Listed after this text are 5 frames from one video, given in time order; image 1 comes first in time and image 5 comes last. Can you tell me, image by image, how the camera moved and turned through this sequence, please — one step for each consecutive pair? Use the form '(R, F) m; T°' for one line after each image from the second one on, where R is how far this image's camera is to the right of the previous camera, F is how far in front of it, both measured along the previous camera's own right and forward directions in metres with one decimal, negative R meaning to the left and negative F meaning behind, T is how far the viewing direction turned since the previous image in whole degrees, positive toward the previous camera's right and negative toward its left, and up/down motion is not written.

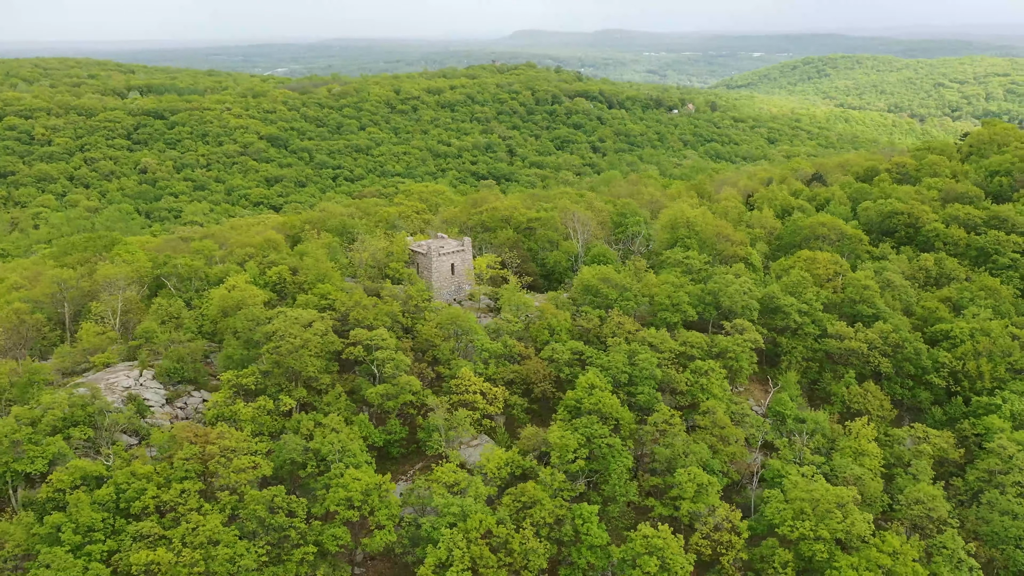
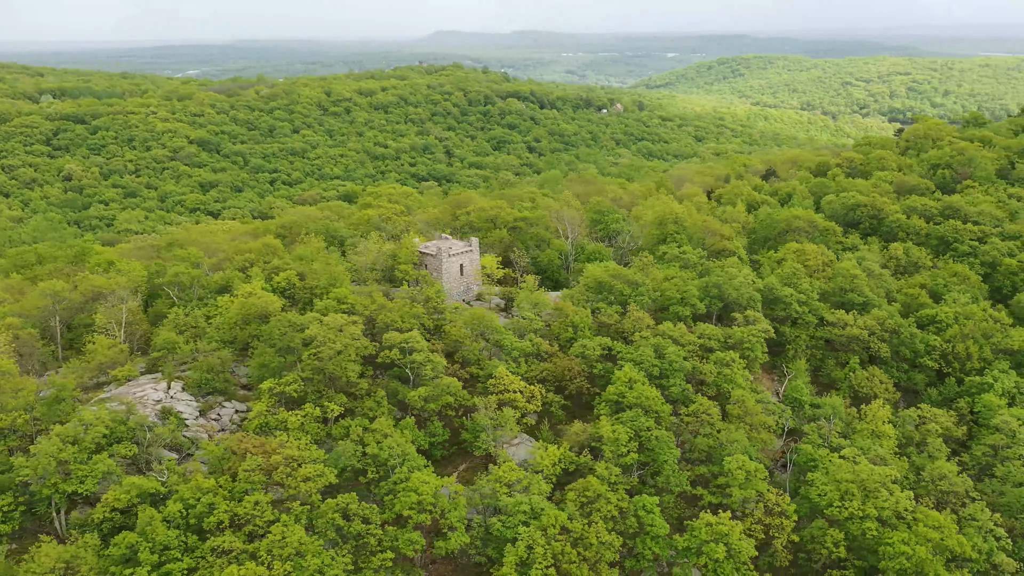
(-3.5, +0.1) m; +5°
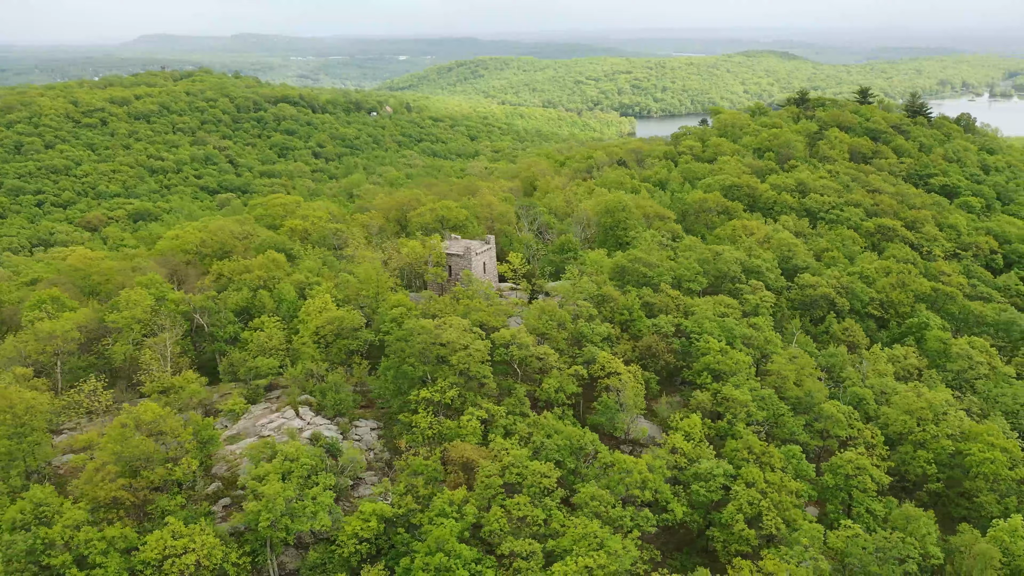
(-11.2, +1.1) m; +17°
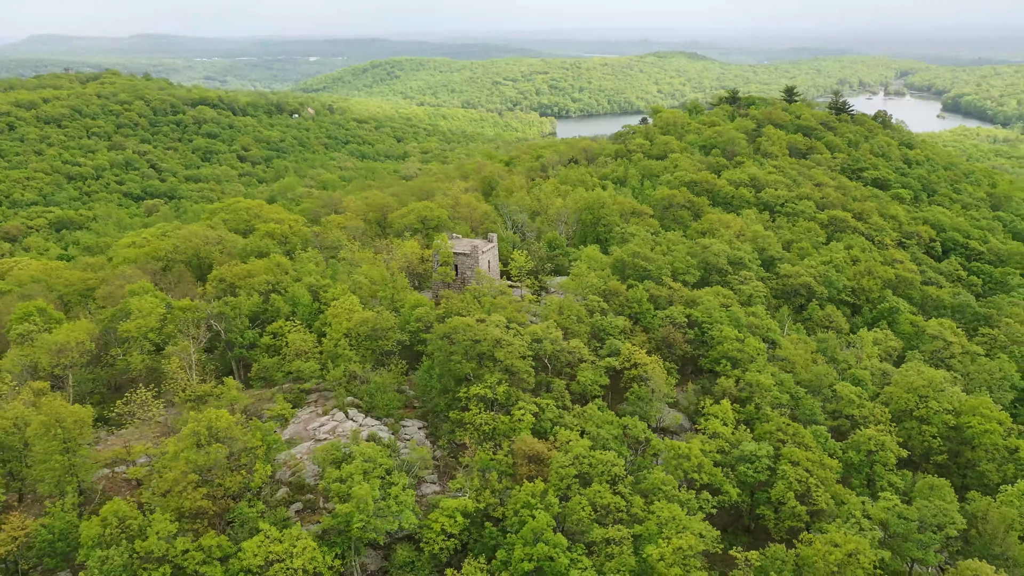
(-3.6, -0.1) m; +6°
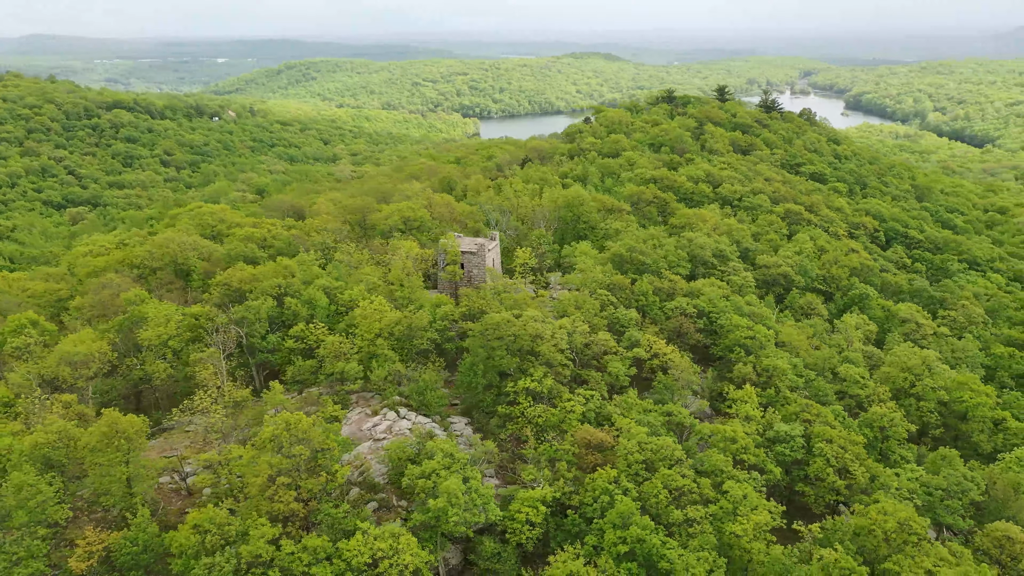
(-3.6, -0.2) m; +6°
